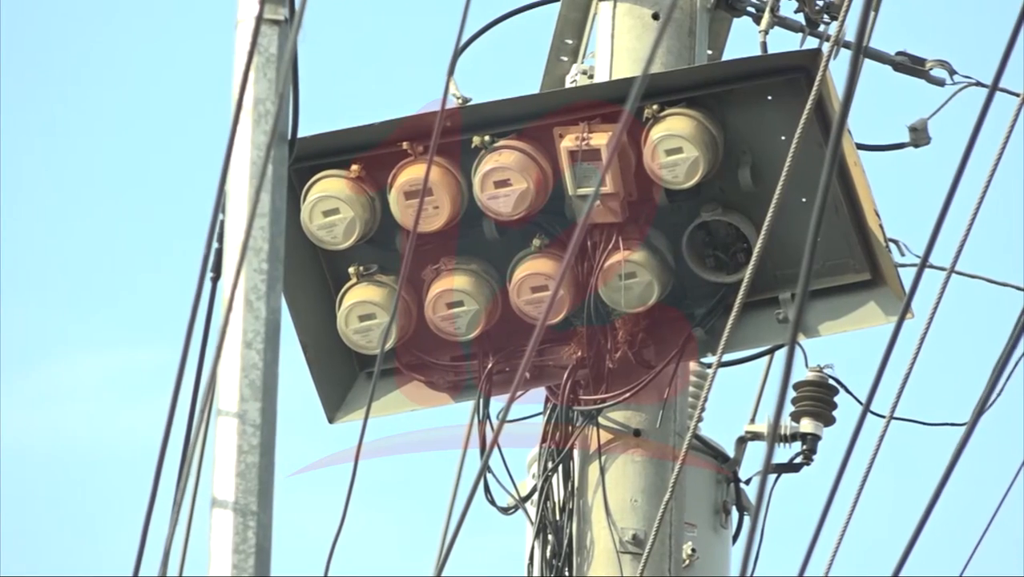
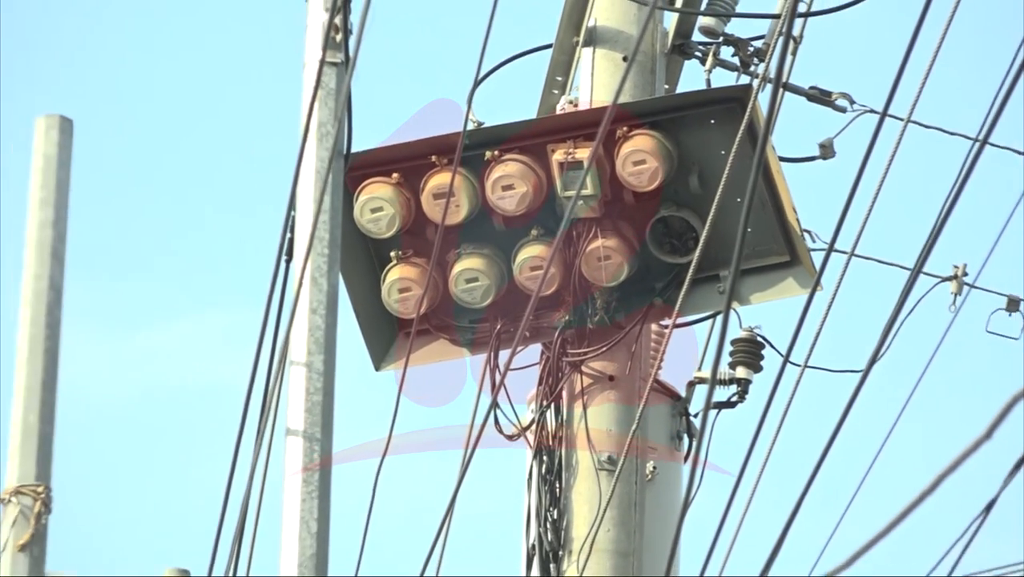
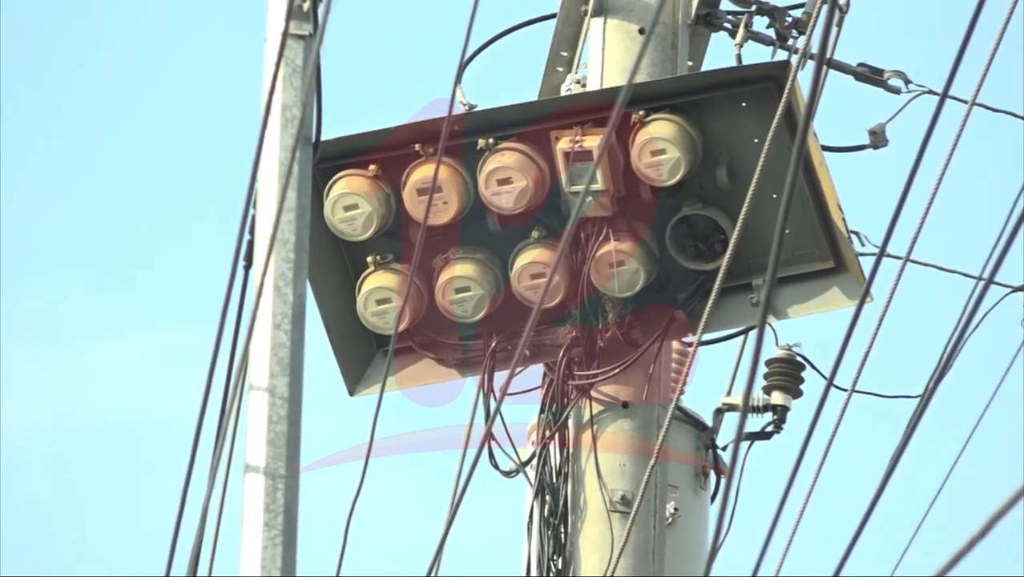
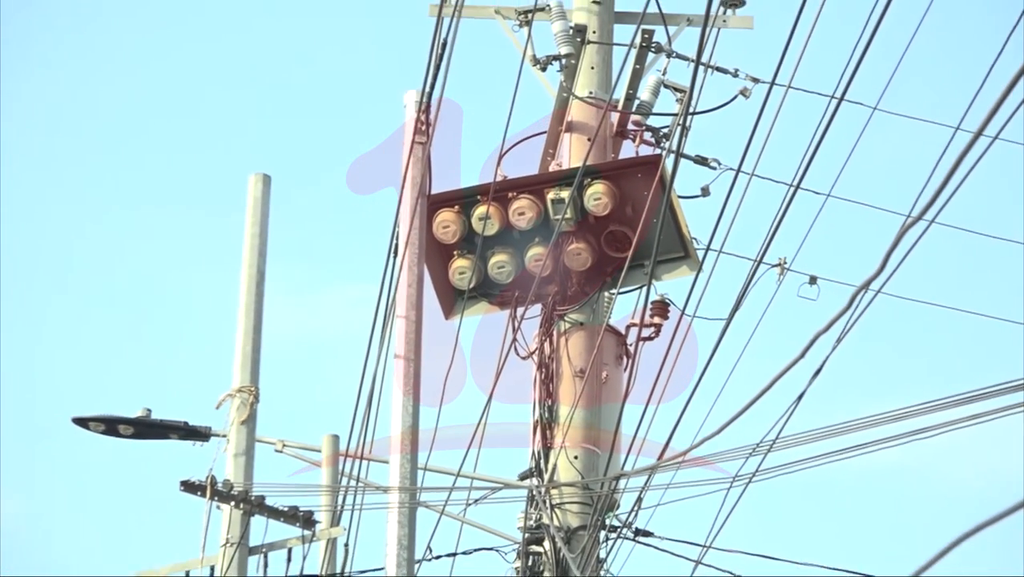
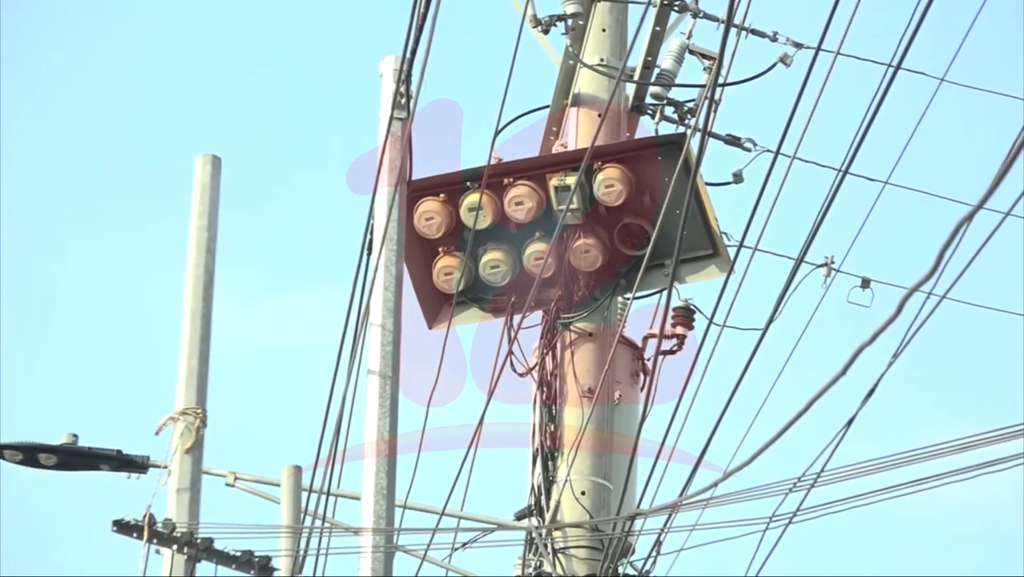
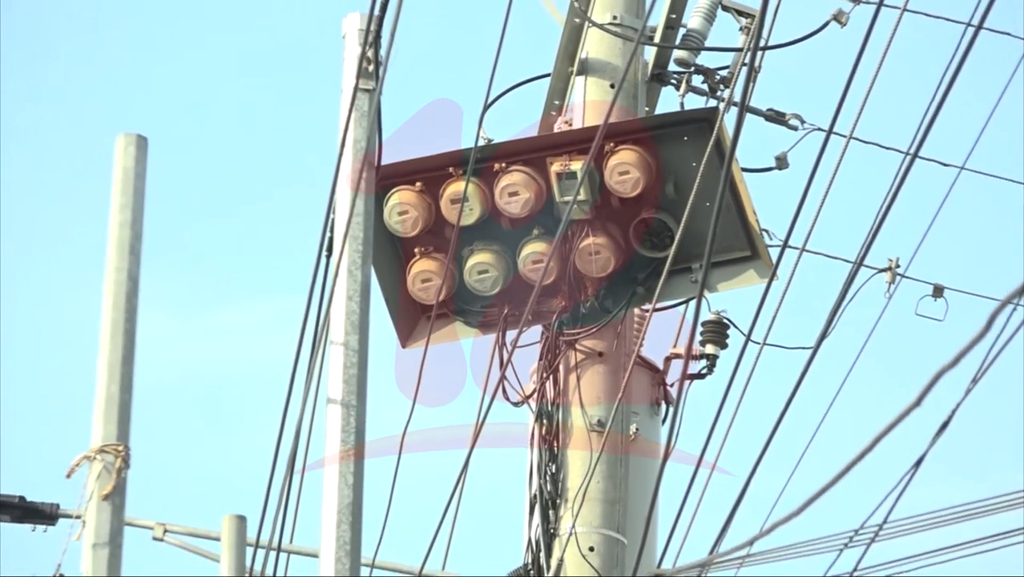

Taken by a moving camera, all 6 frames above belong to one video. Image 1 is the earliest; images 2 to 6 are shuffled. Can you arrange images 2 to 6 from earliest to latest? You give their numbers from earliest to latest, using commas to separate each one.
3, 2, 6, 5, 4
